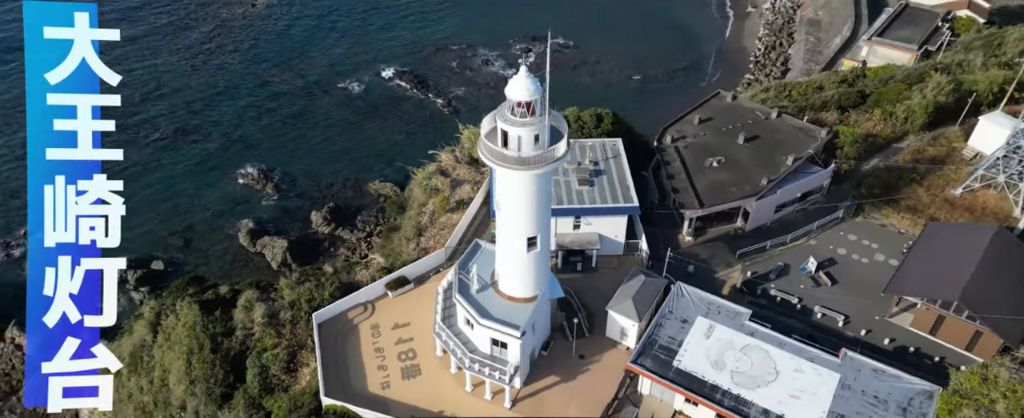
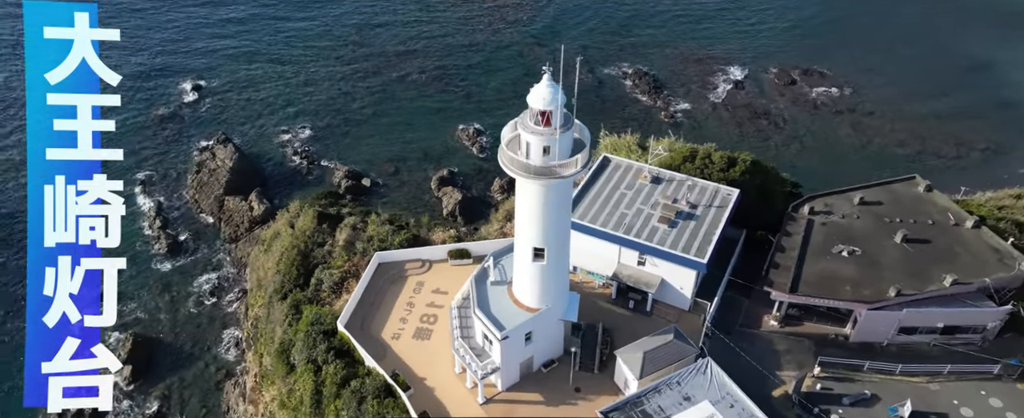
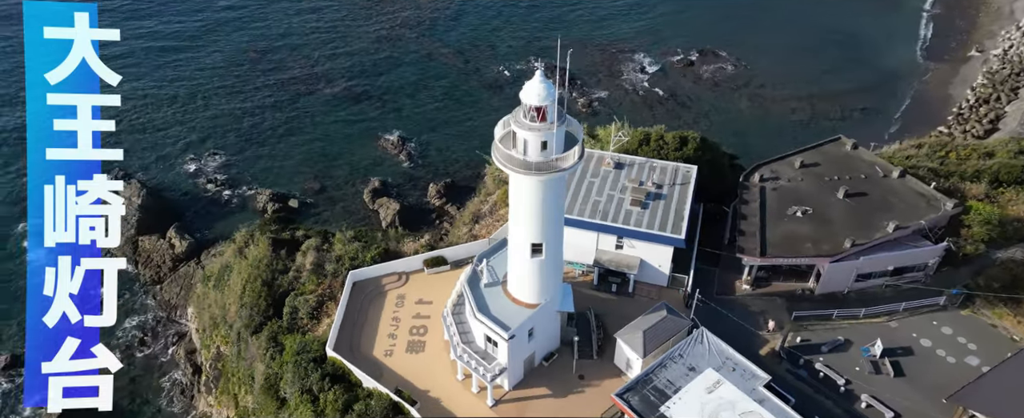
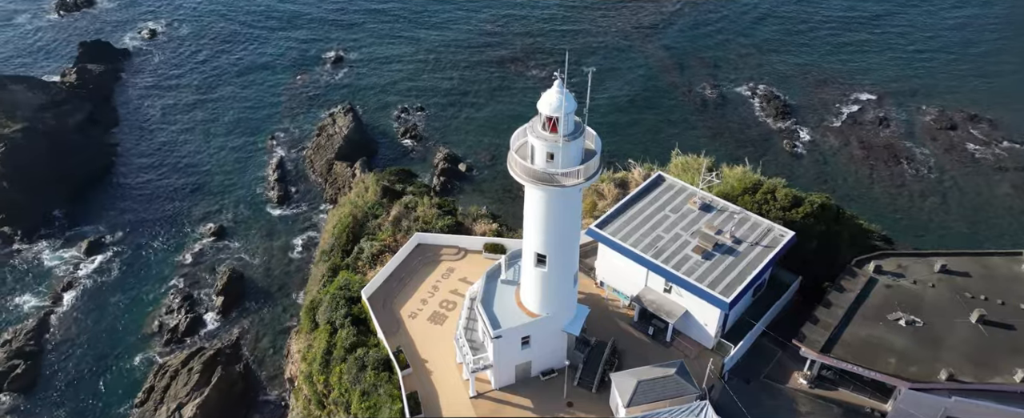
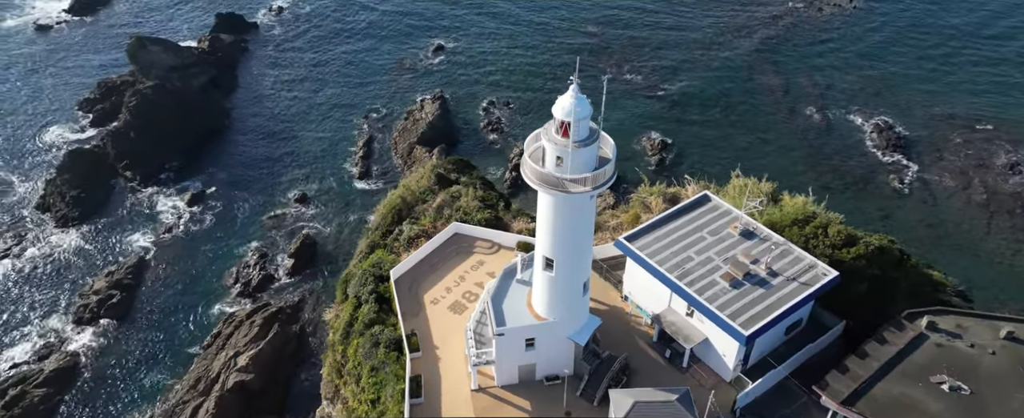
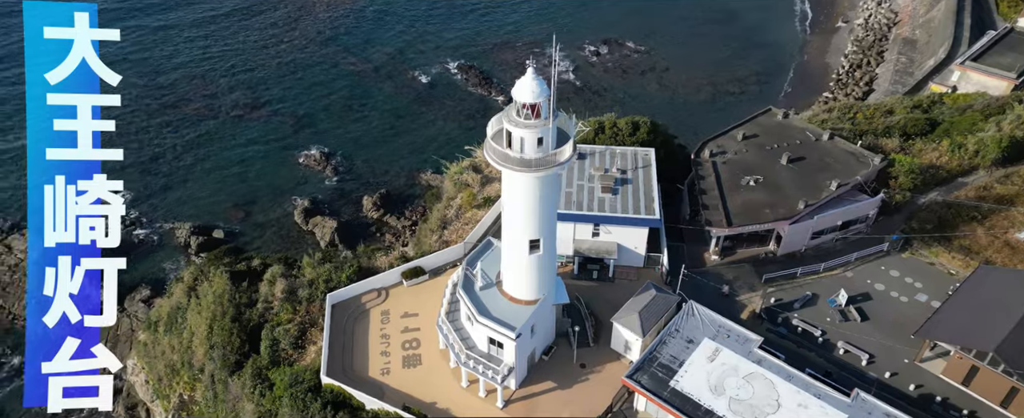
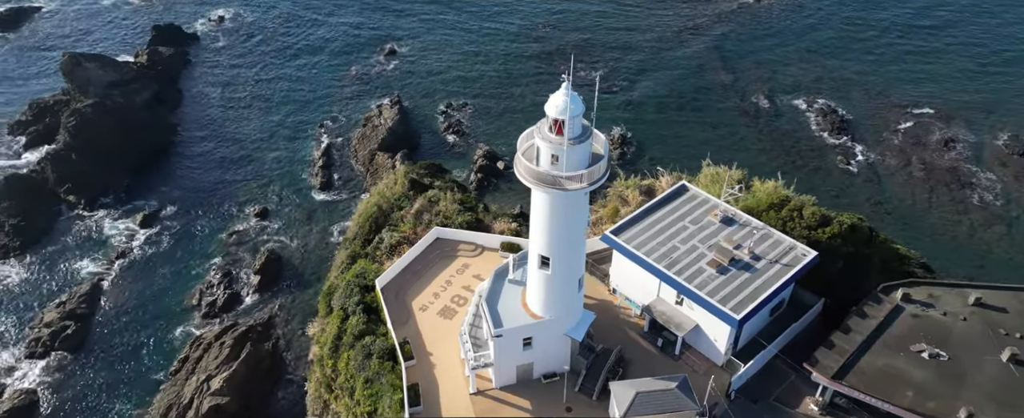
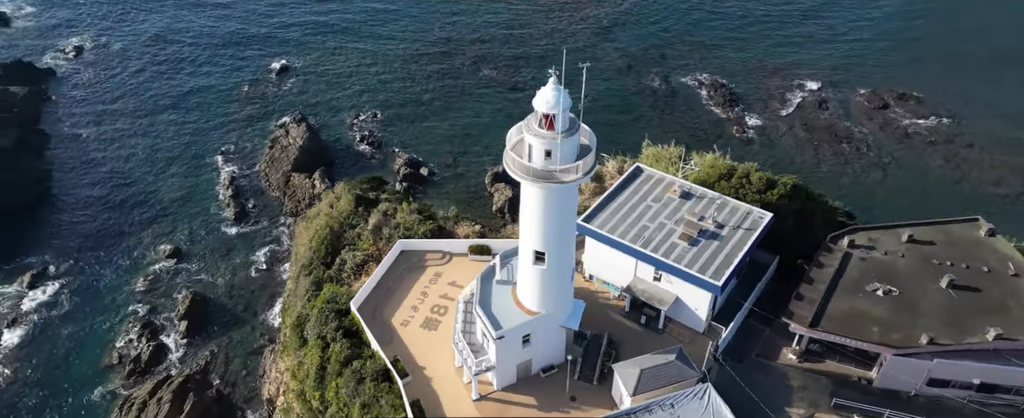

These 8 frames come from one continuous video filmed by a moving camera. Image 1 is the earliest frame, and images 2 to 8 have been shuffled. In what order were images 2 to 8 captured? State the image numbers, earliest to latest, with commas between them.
6, 3, 2, 8, 4, 7, 5
